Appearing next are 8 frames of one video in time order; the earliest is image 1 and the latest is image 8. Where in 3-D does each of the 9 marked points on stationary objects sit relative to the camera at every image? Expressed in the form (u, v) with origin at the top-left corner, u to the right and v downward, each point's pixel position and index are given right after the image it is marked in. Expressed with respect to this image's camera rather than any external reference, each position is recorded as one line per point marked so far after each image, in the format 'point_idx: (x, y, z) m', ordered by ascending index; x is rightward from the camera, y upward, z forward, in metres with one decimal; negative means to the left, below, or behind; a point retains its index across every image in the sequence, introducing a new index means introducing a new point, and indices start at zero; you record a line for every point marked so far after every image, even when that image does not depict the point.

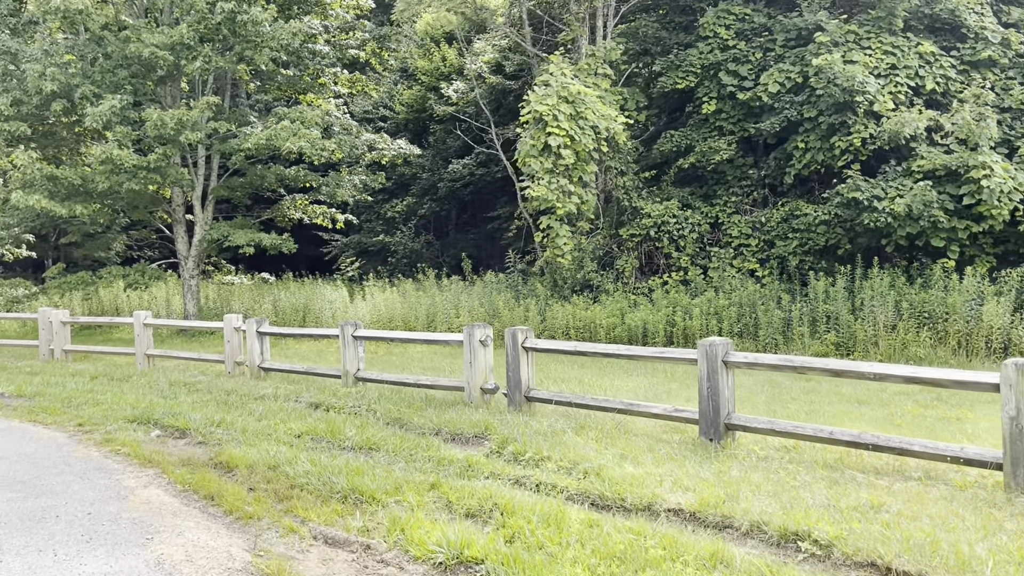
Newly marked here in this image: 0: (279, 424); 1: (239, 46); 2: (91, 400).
0: (-1.8, -1.0, +6.4) m
1: (-4.5, +4.0, +14.0) m
2: (-3.9, -1.0, +7.7) m
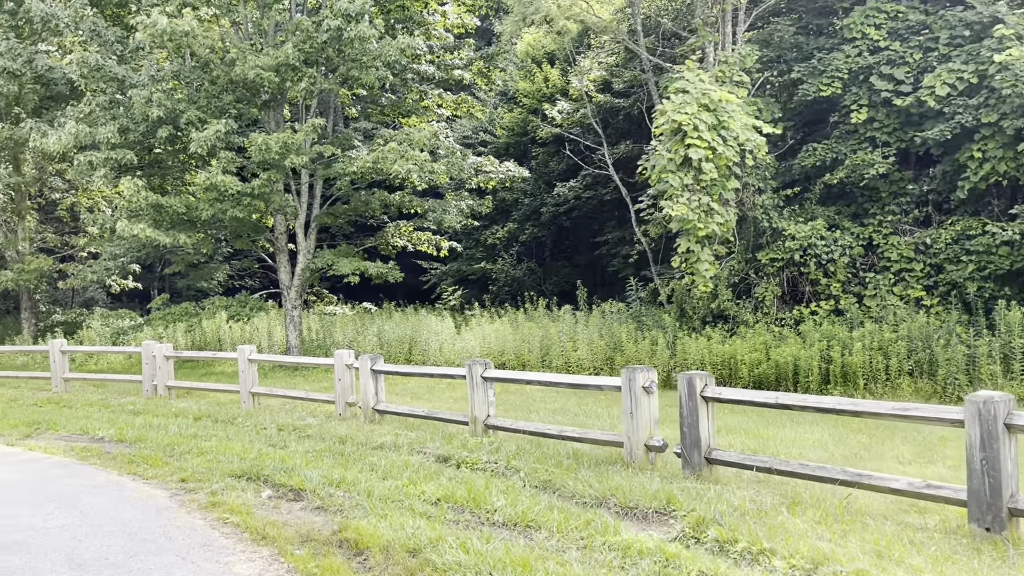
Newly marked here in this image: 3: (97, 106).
0: (-0.7, -1.3, +5.4) m
1: (-2.6, +3.5, +13.4) m
2: (-2.6, -1.3, +6.9) m
3: (-6.4, +2.8, +13.1) m
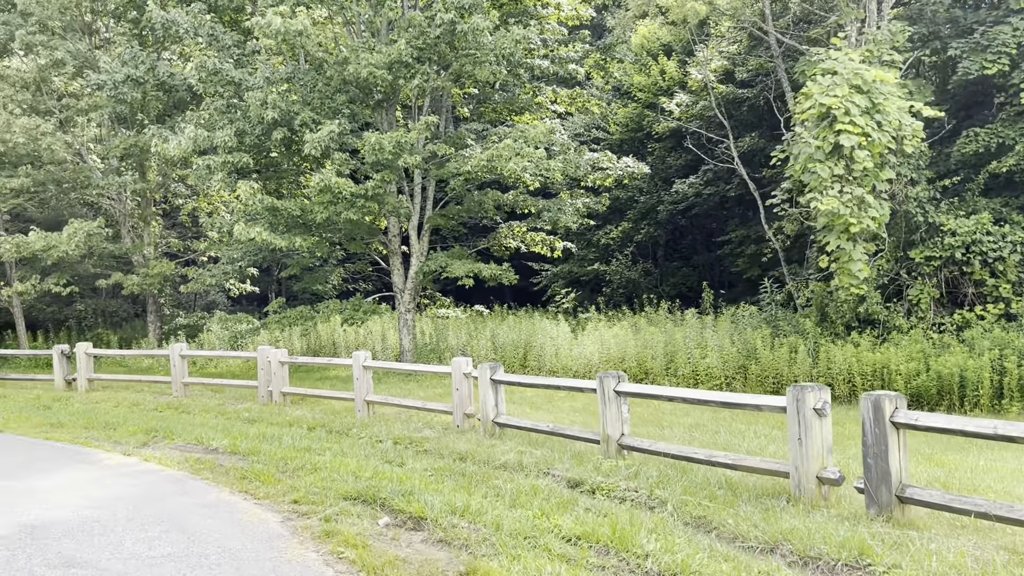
0: (+0.2, -1.3, +4.8) m
1: (-0.8, +3.5, +13.0) m
2: (-1.6, -1.4, +6.5) m
3: (-4.6, +2.8, +13.1) m
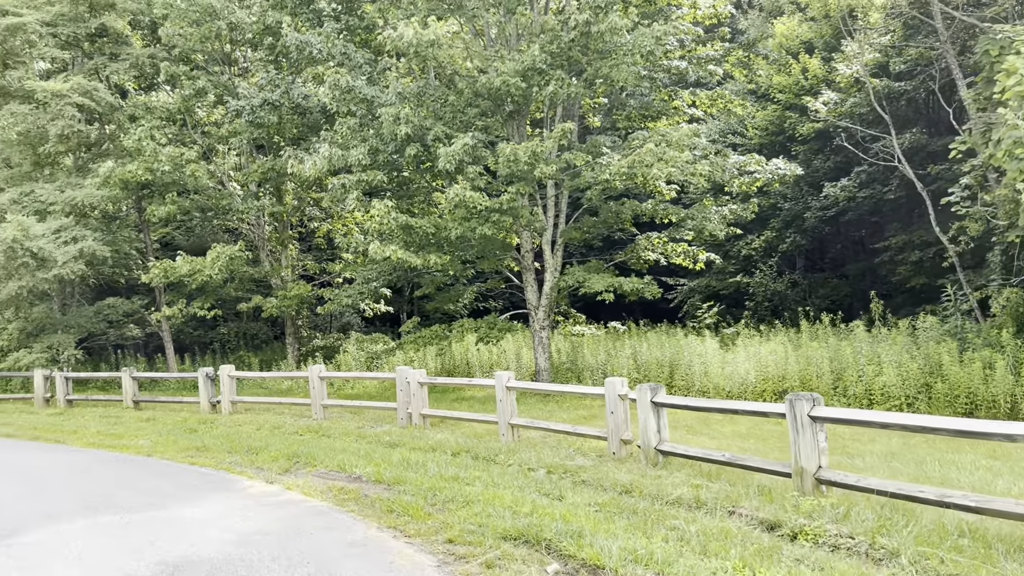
0: (+1.1, -1.3, +4.0) m
1: (+1.2, +3.3, +12.3) m
2: (-0.4, -1.5, +6.0) m
3: (-2.5, +2.4, +13.0) m
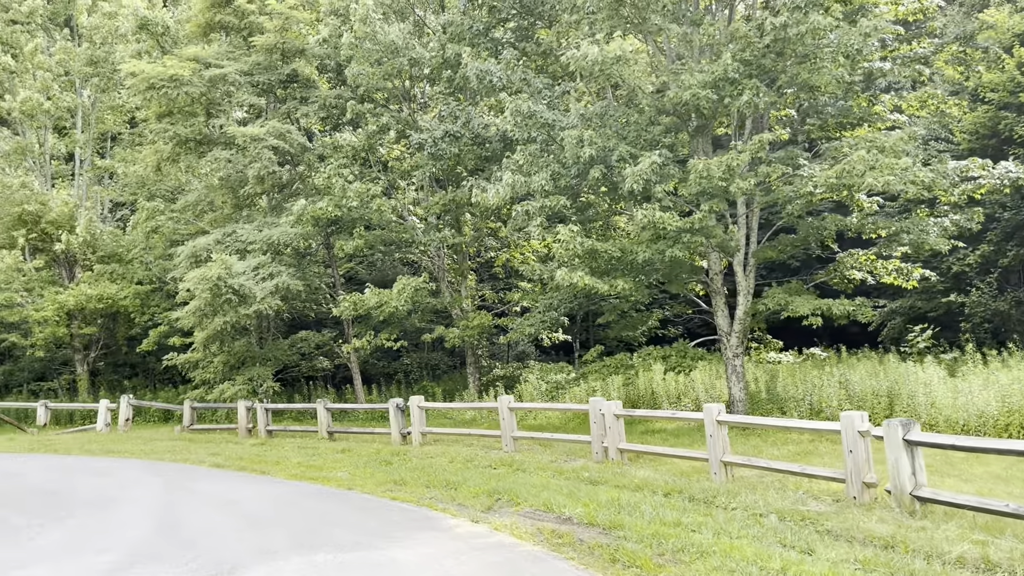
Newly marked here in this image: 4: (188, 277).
0: (+2.2, -1.4, +3.1) m
1: (+3.8, +2.9, +11.4) m
2: (+1.1, -1.6, +5.3) m
3: (+0.3, +2.0, +12.8) m
4: (-5.7, +0.2, +14.8) m
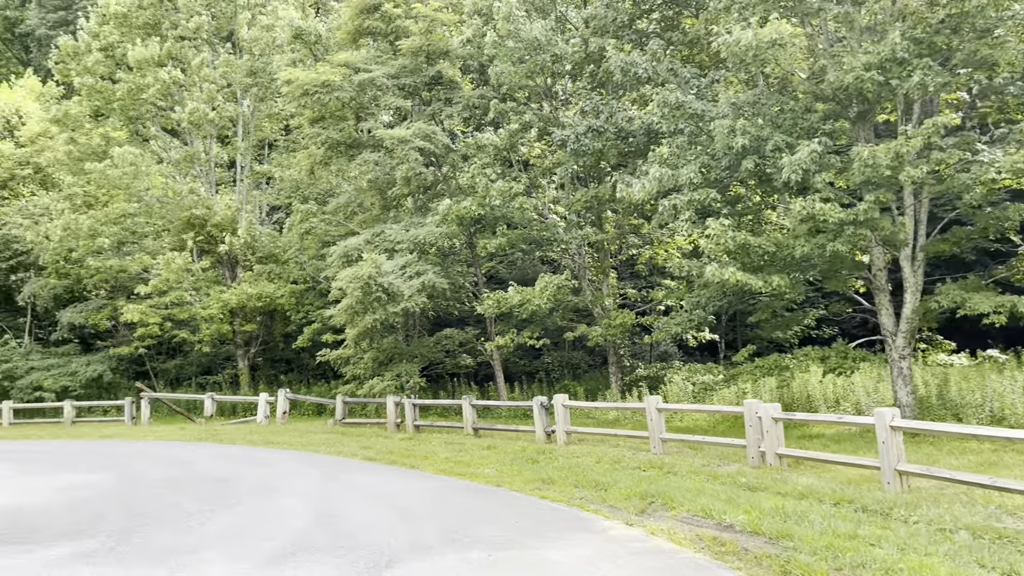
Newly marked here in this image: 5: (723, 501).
0: (+2.8, -1.3, +2.5) m
1: (+5.7, +3.0, +10.5) m
2: (+2.1, -1.6, +4.9) m
3: (+2.4, +2.1, +12.3) m
4: (-3.1, +0.2, +15.3) m
5: (+1.8, -1.8, +7.0) m
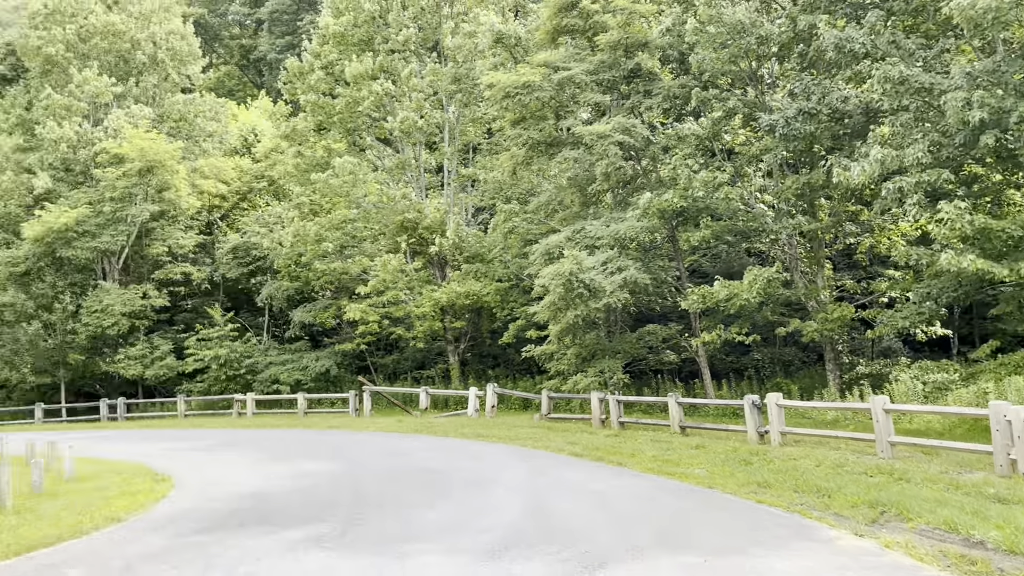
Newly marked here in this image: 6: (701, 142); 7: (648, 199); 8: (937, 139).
0: (+3.4, -1.3, +1.7) m
1: (+8.0, +3.2, +8.8) m
2: (+3.2, -1.5, +4.2) m
3: (+5.3, +2.2, +11.3) m
4: (+0.6, +0.3, +15.5) m
5: (+3.4, -1.7, +6.3) m
6: (+3.5, +2.7, +15.6) m
7: (+2.5, +1.6, +15.4) m
8: (+5.4, +1.9, +10.8) m
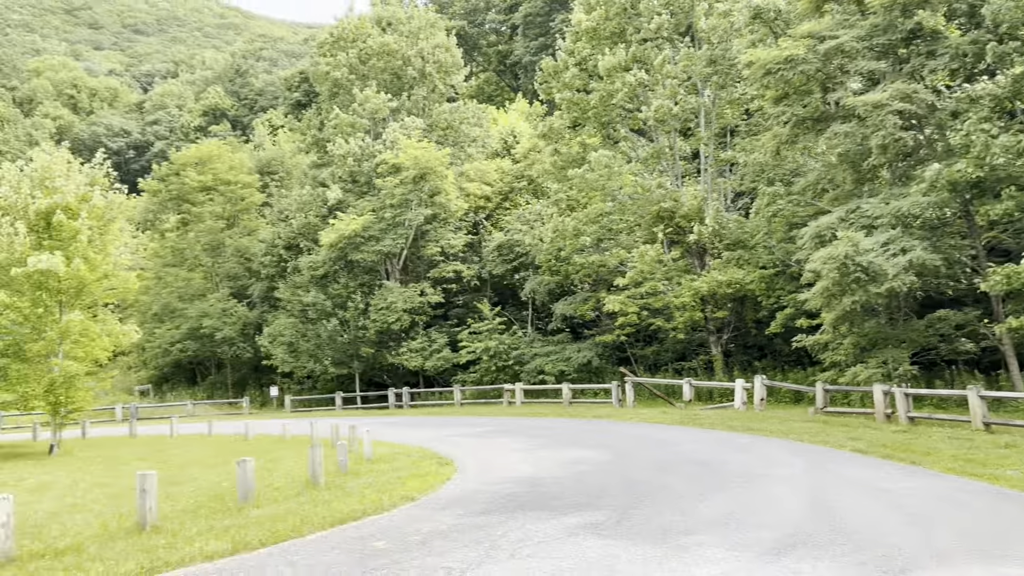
0: (+3.9, -1.1, +0.6) m
1: (+10.2, +3.5, +6.0) m
2: (+4.5, -1.3, +3.0) m
3: (+8.4, +2.5, +9.2) m
4: (+5.3, +0.5, +14.6) m
5: (+5.4, -1.5, +5.0) m
6: (+8.0, +3.1, +13.9) m
7: (+7.0, +1.9, +13.9) m
8: (+8.4, +2.2, +8.6) m
